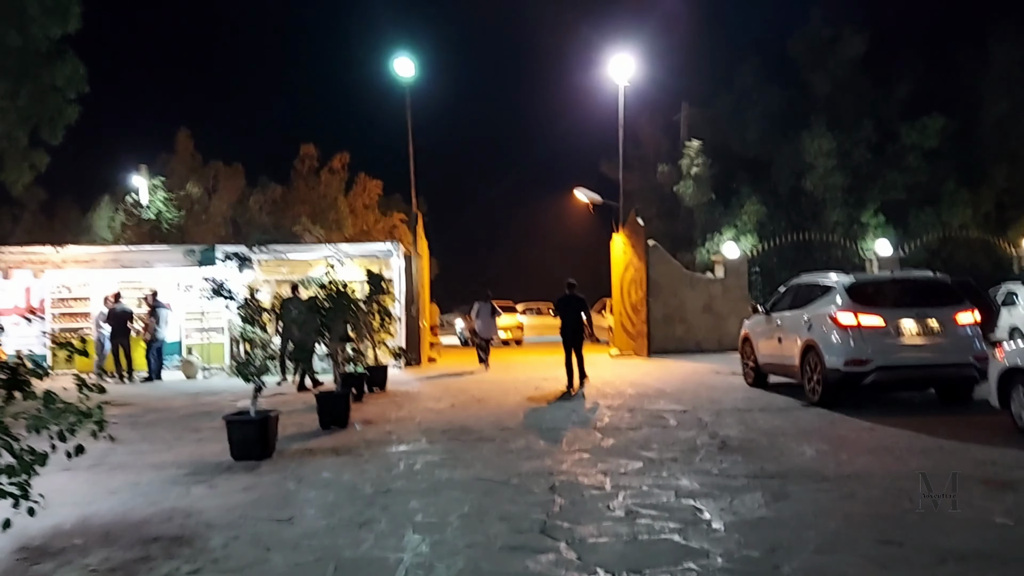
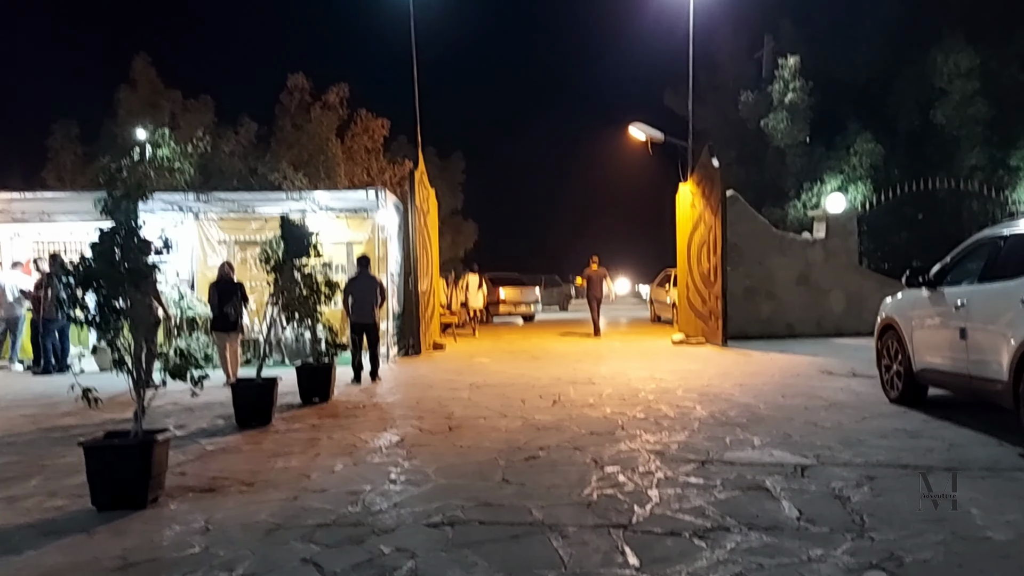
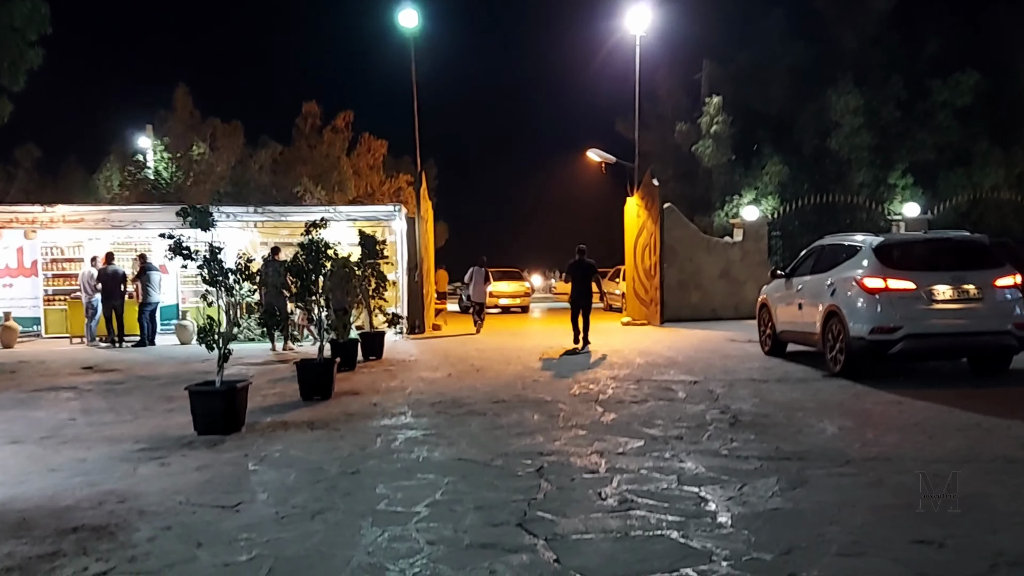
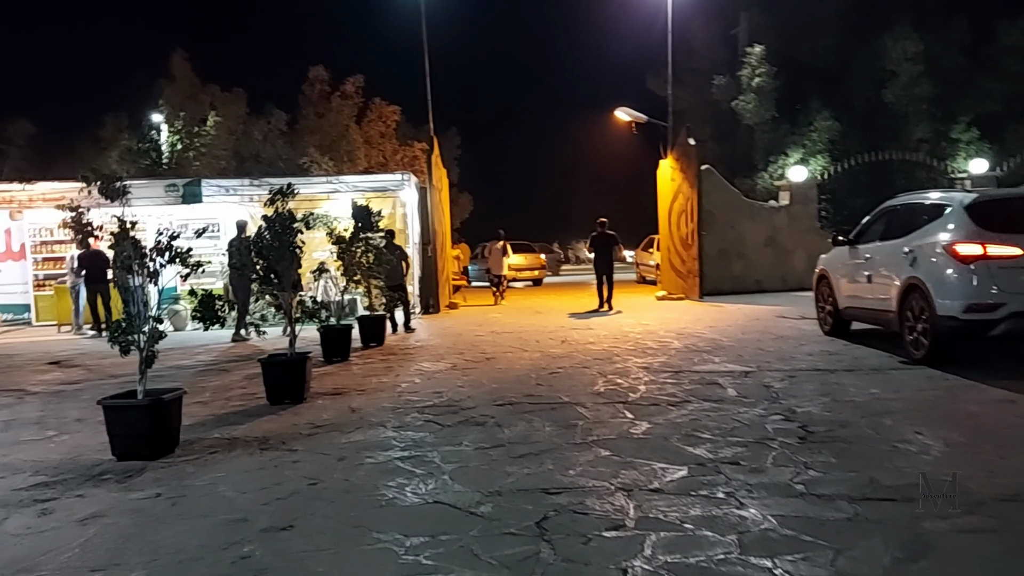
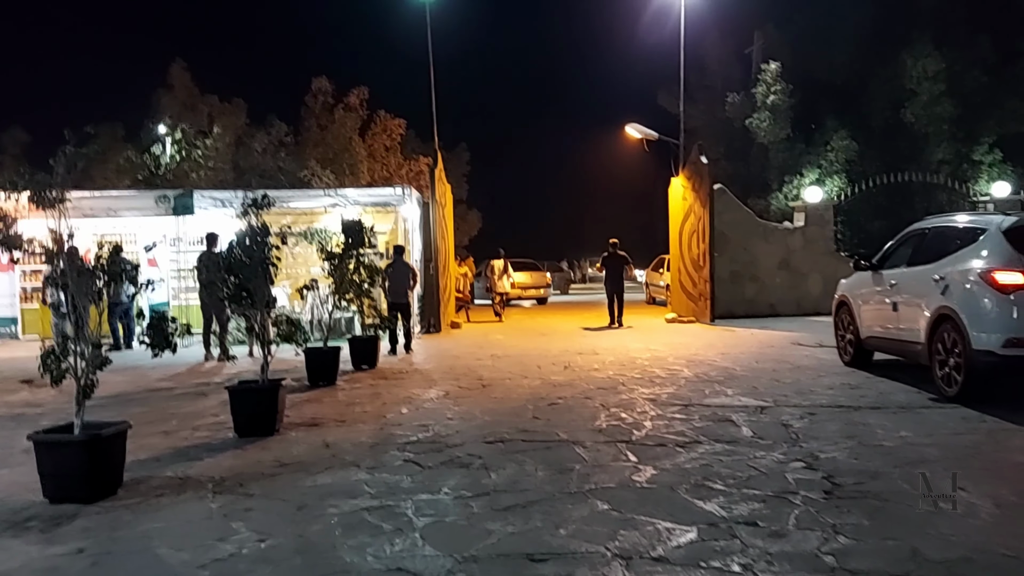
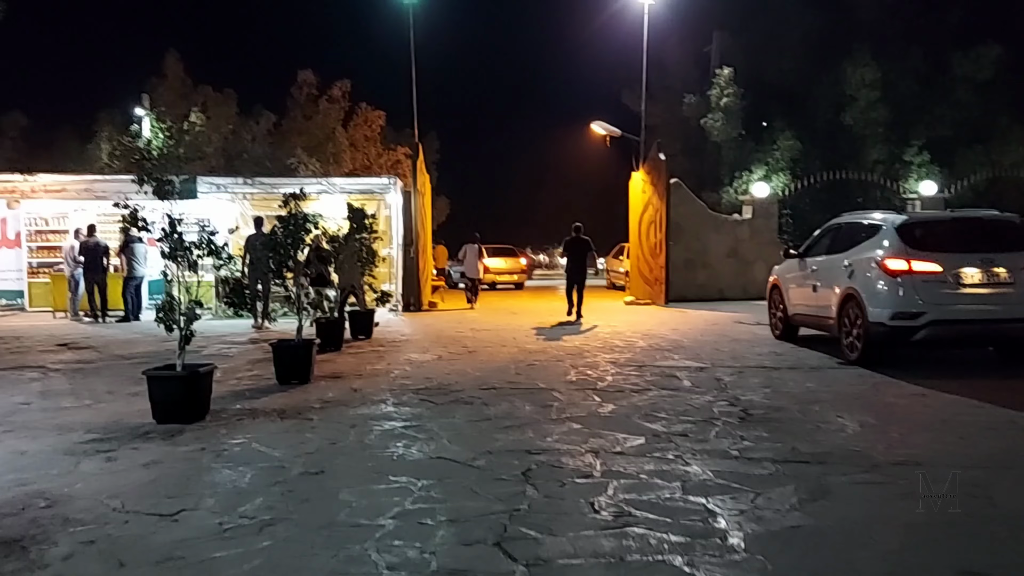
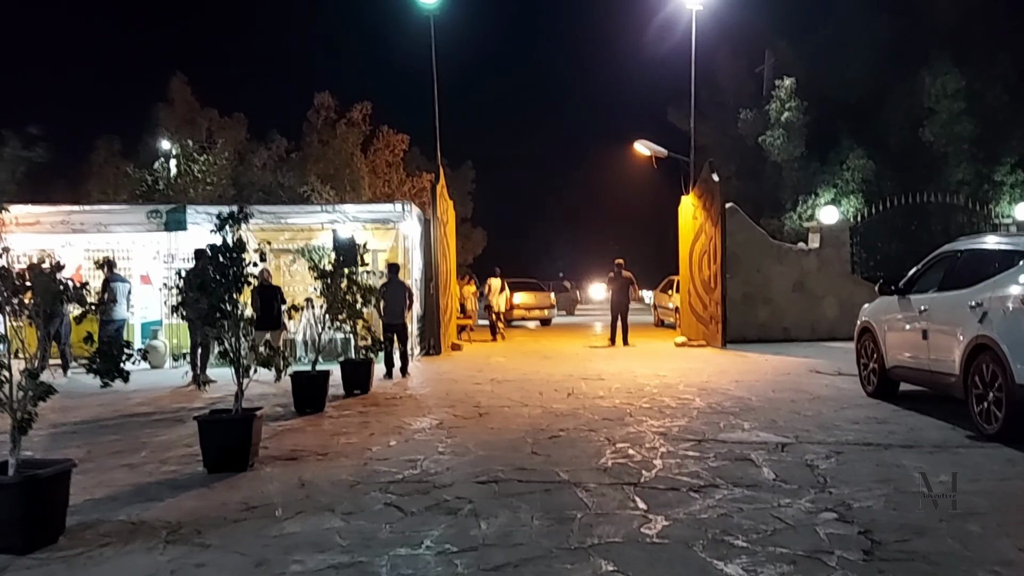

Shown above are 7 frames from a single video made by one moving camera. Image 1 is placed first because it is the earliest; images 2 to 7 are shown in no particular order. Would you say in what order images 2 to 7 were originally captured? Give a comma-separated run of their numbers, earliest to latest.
3, 6, 4, 5, 7, 2
